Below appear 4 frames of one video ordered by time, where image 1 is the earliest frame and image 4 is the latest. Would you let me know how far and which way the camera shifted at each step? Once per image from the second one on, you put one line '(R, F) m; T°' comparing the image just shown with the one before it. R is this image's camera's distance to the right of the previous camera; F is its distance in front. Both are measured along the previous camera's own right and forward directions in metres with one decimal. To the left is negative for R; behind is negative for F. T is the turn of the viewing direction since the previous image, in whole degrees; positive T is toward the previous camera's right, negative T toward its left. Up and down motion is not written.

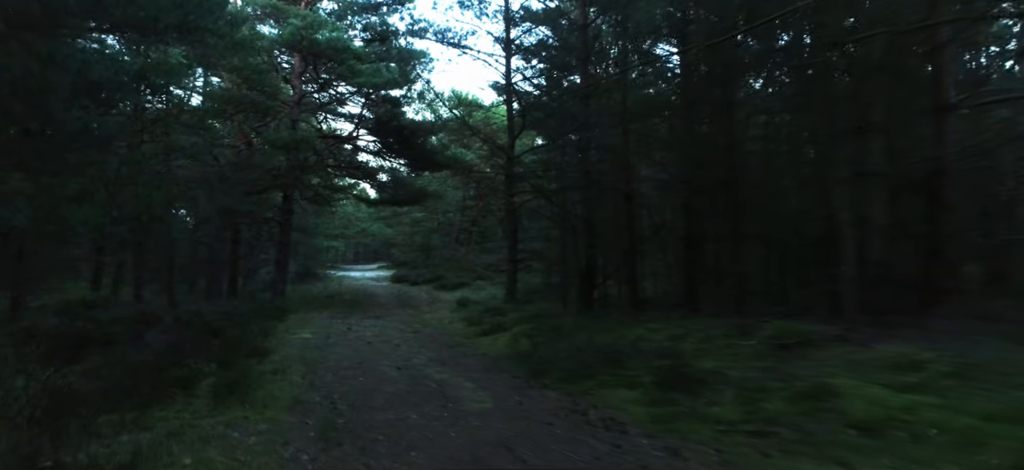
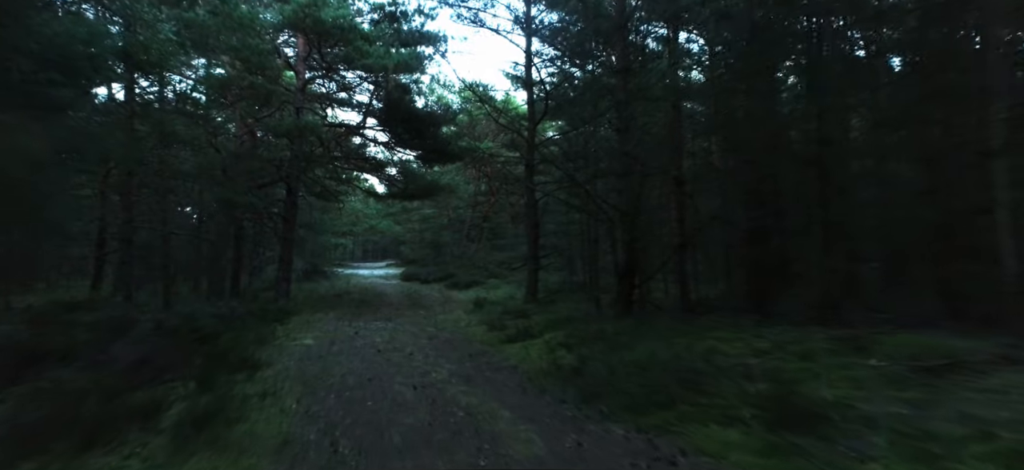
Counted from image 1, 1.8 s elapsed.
(-0.5, +1.4) m; -1°
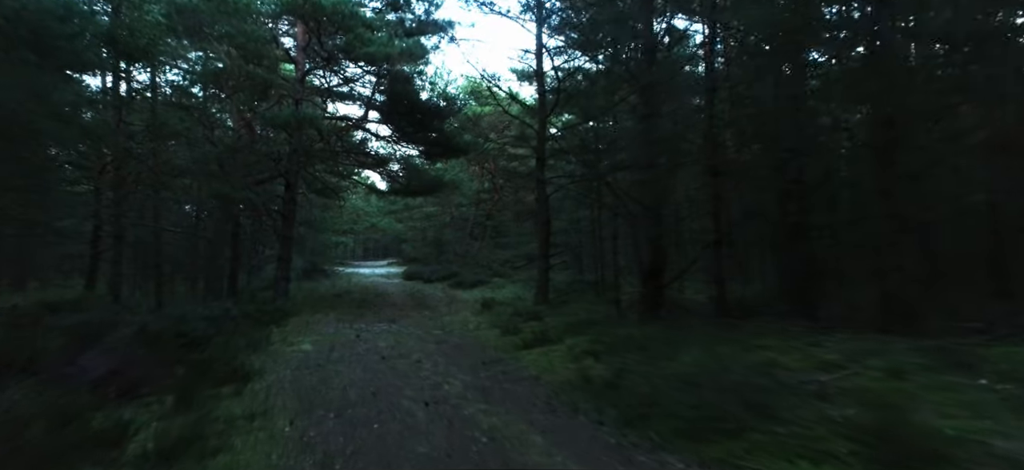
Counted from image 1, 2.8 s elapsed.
(-0.3, +0.8) m; 0°
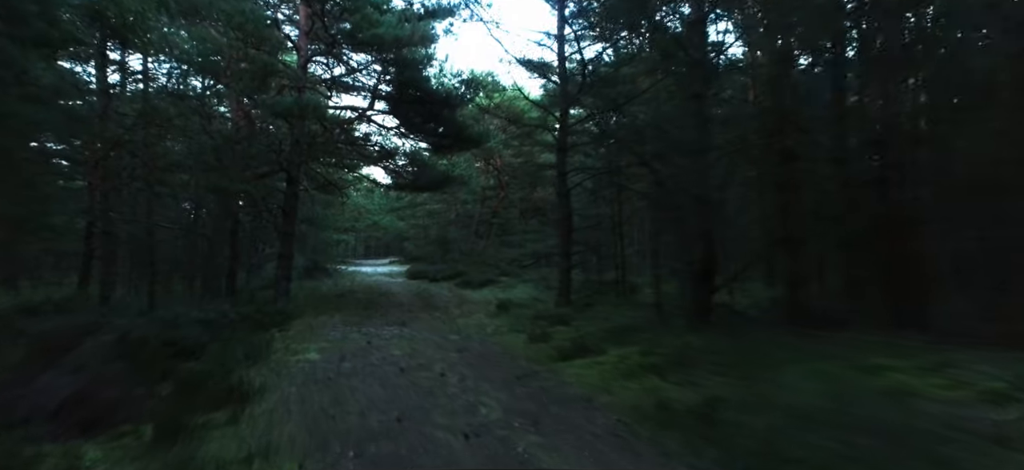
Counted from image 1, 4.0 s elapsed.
(-0.6, +1.1) m; 0°
